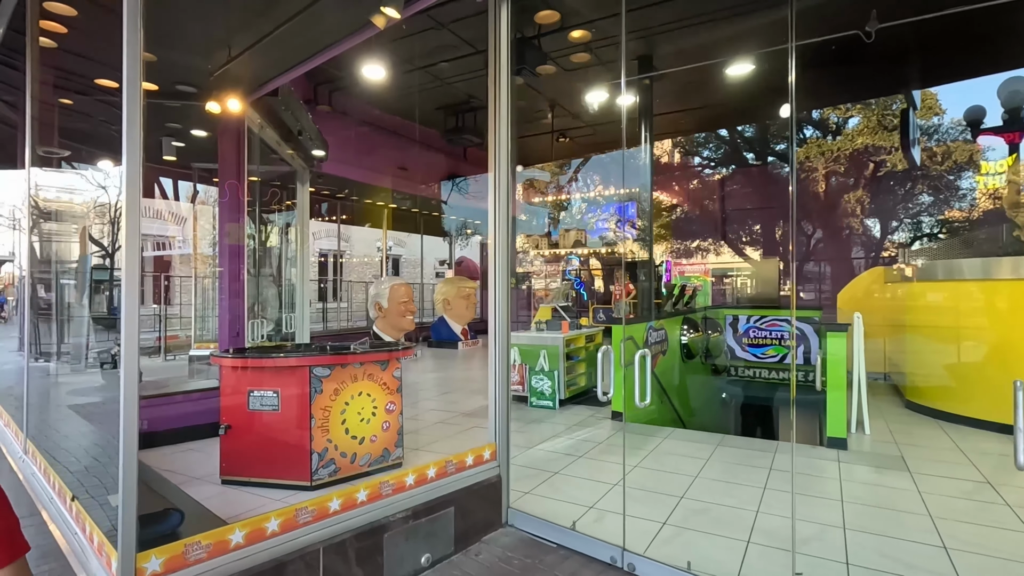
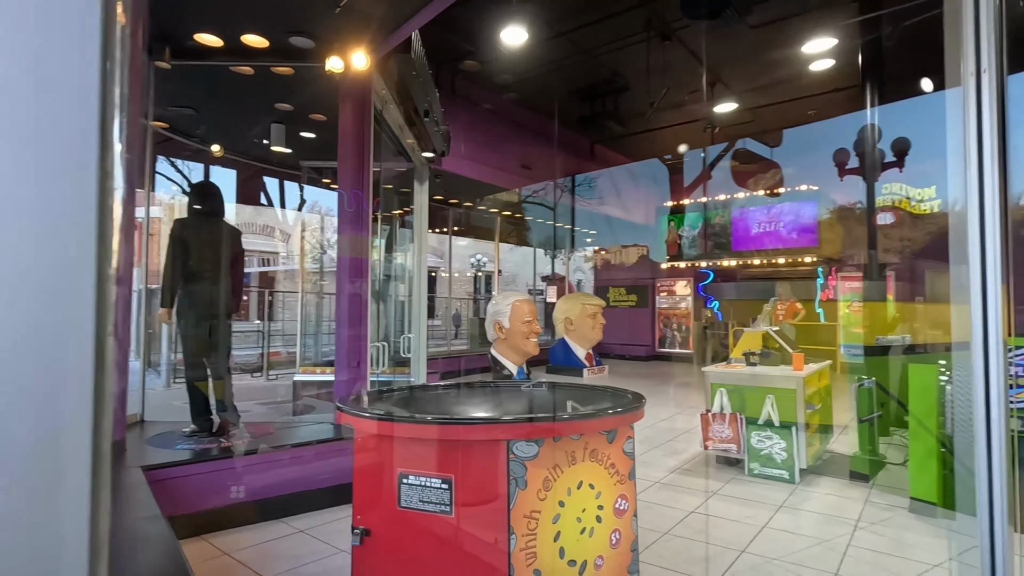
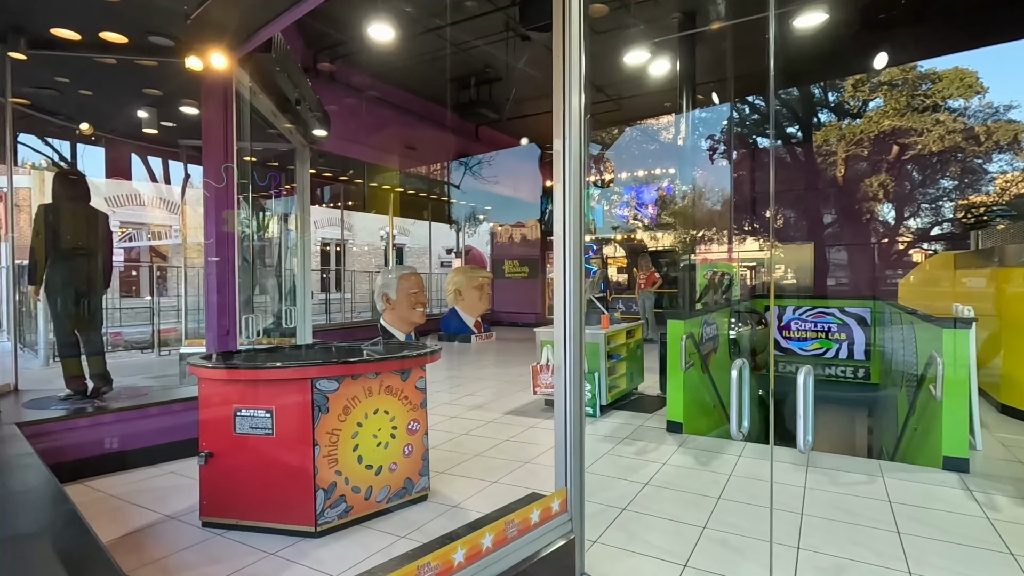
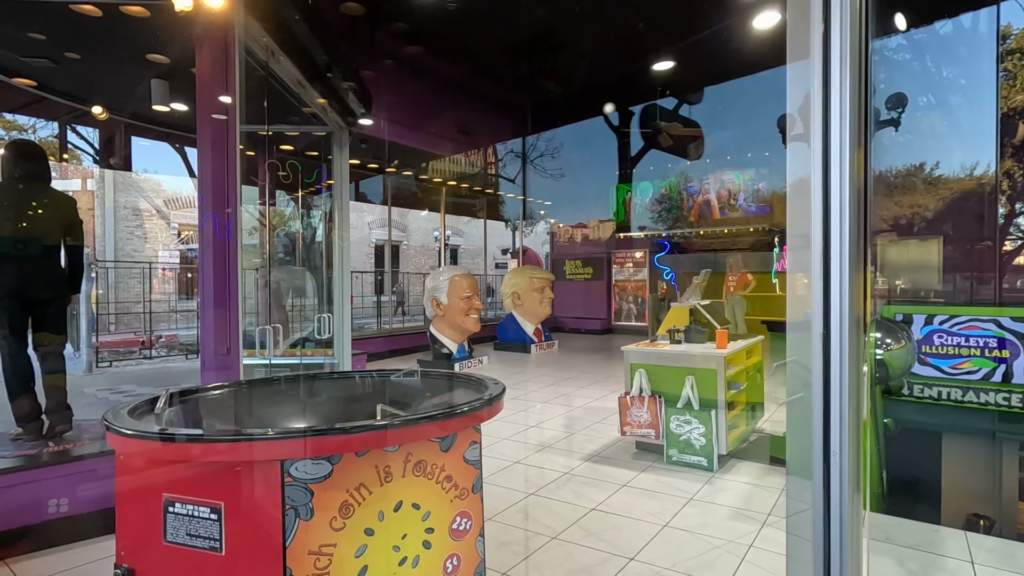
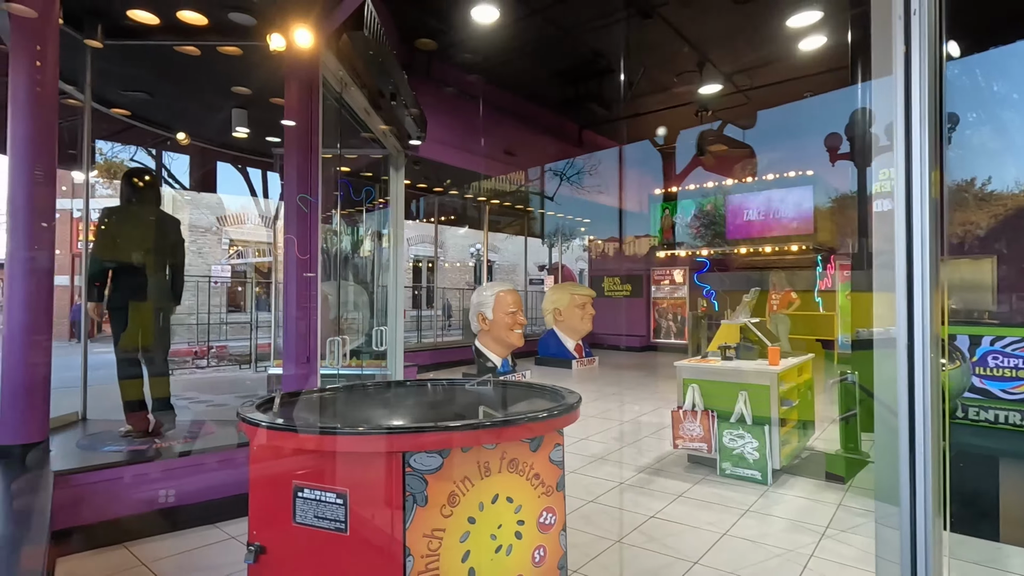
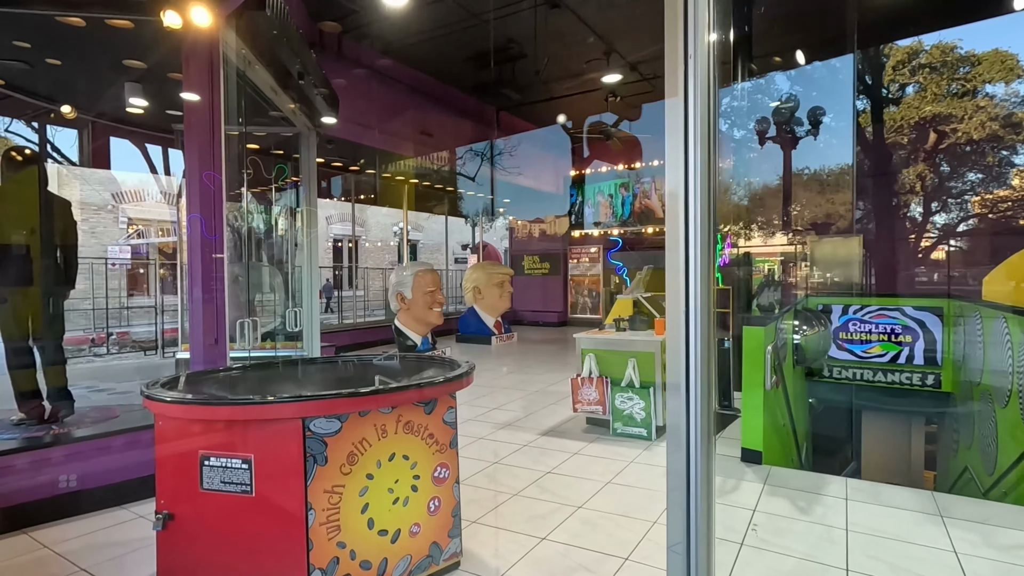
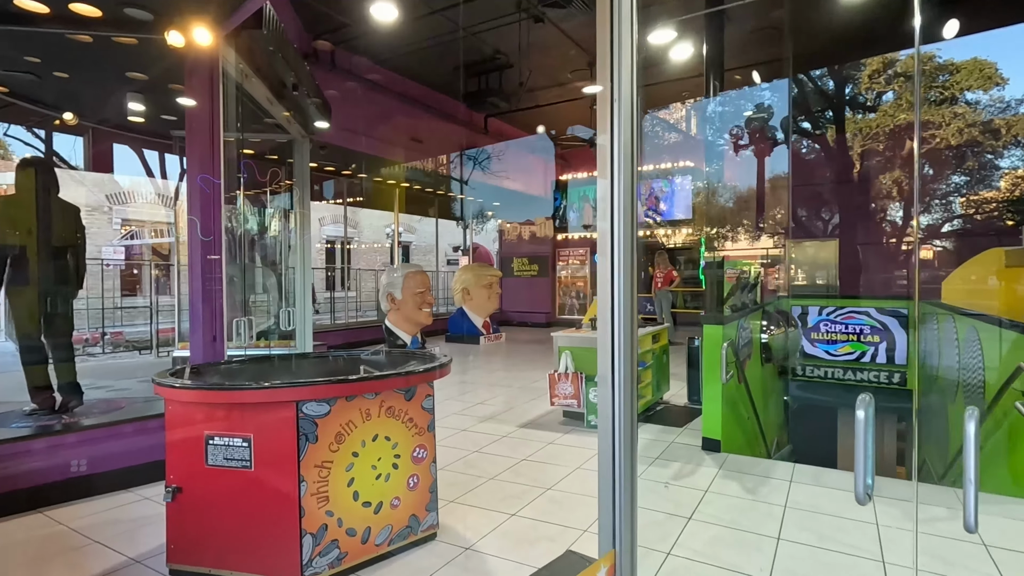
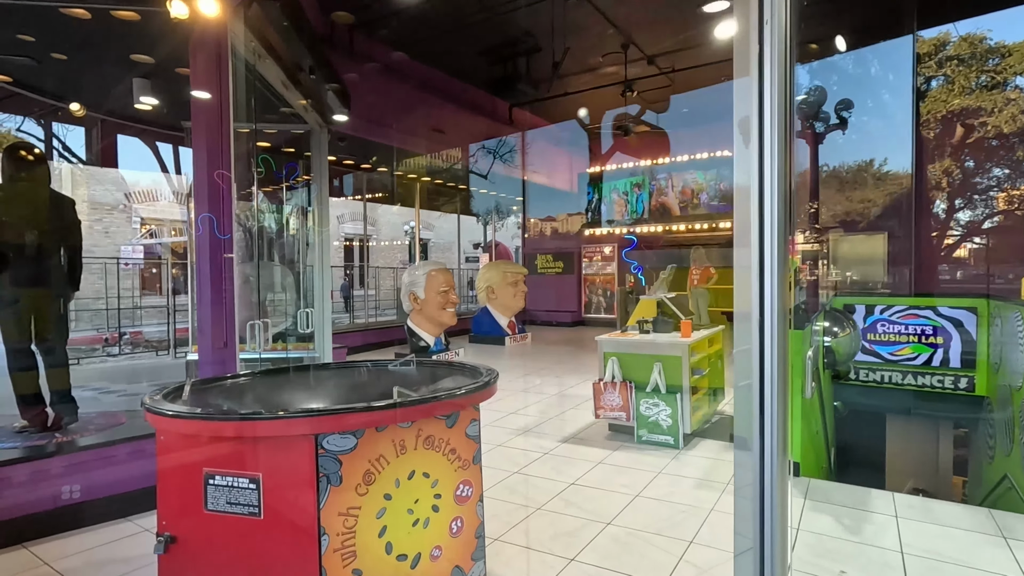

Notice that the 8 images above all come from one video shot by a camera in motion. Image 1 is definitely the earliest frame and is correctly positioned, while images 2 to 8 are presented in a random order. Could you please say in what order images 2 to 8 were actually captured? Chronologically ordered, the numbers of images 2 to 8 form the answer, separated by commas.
3, 7, 6, 8, 4, 5, 2
